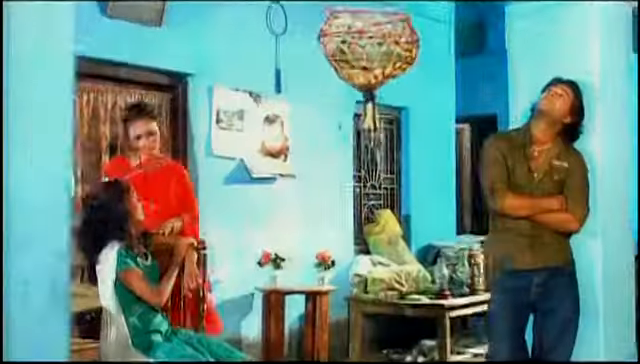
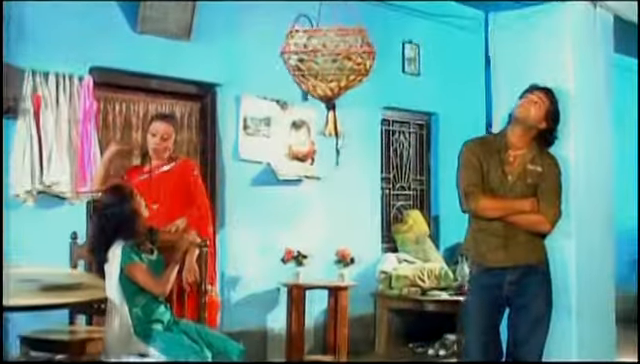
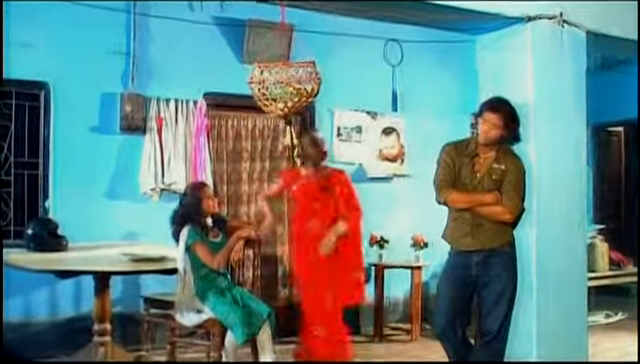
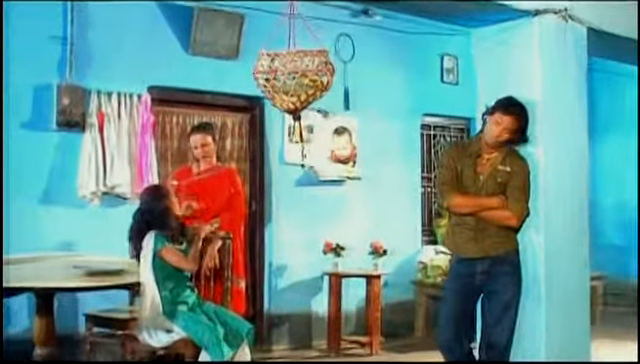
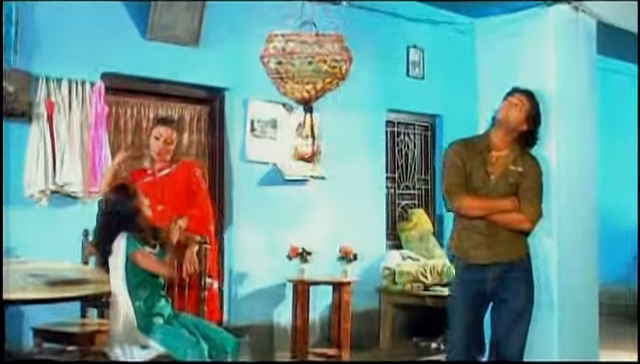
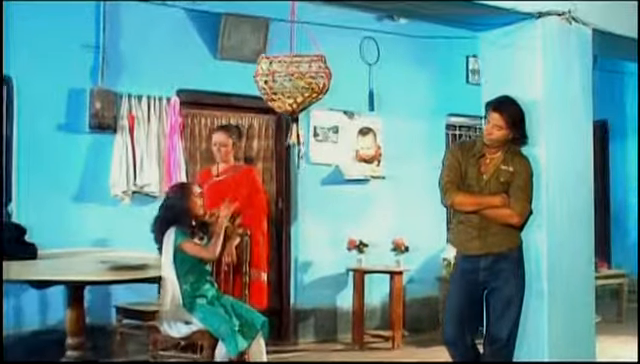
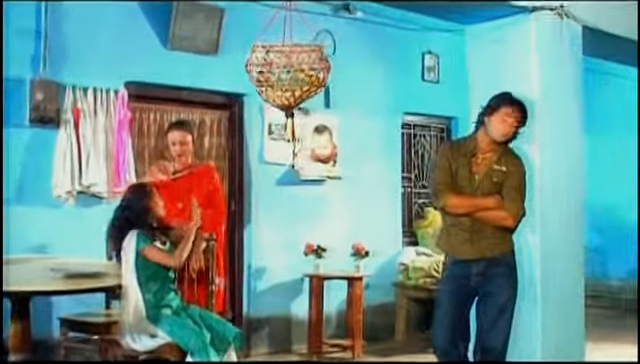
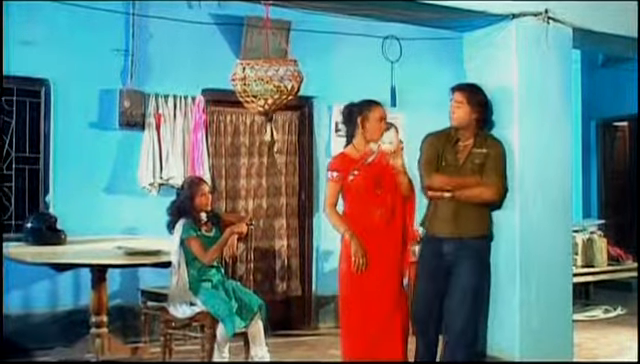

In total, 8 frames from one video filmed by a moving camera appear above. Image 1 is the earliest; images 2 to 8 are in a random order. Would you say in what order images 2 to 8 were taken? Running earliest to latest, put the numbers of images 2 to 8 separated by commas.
2, 5, 7, 4, 6, 3, 8
